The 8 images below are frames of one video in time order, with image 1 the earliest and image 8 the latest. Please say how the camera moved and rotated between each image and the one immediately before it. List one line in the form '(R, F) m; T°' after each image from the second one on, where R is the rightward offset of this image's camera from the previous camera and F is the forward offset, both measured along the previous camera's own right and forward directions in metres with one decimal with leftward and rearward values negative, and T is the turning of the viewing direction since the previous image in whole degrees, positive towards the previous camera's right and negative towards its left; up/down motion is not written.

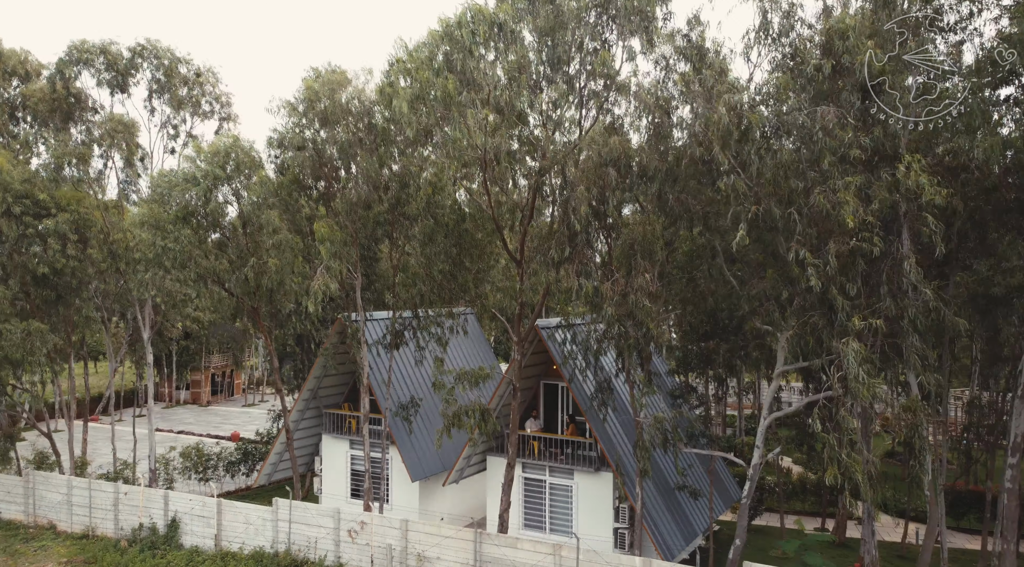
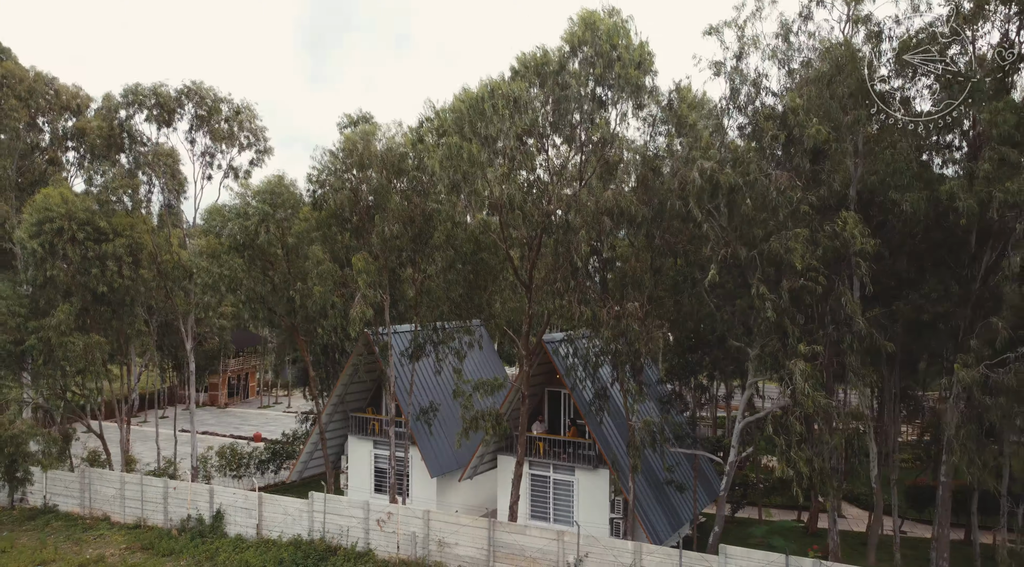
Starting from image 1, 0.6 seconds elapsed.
(-0.2, -2.2) m; 0°
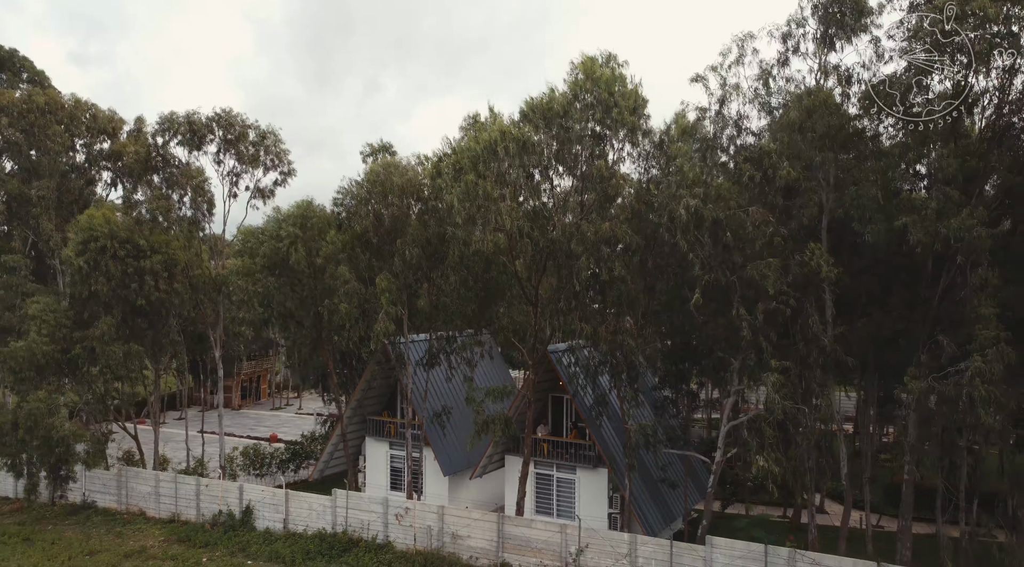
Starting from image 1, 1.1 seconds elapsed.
(-0.1, -1.6) m; 0°
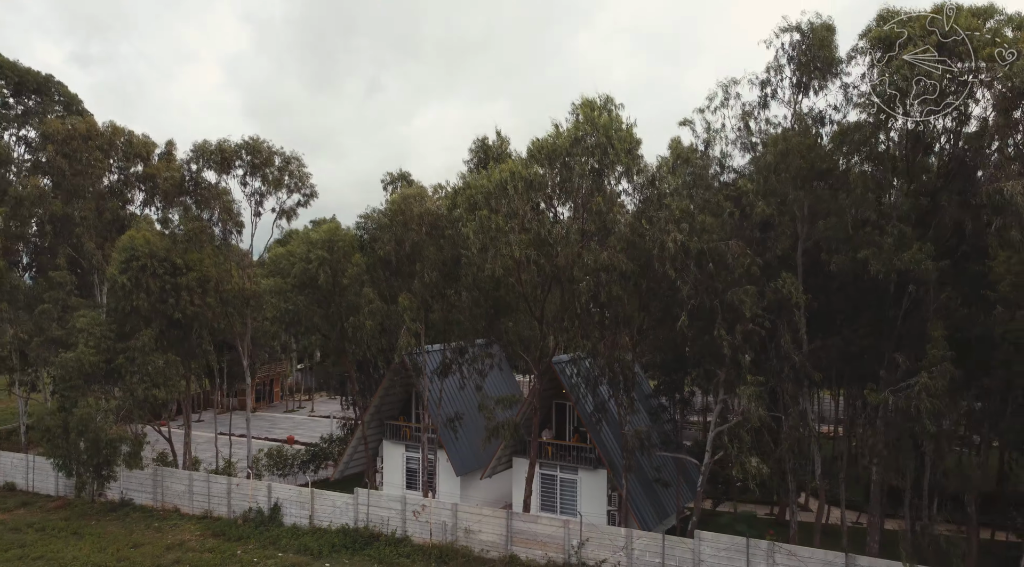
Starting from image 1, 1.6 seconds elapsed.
(-0.1, -1.8) m; 0°
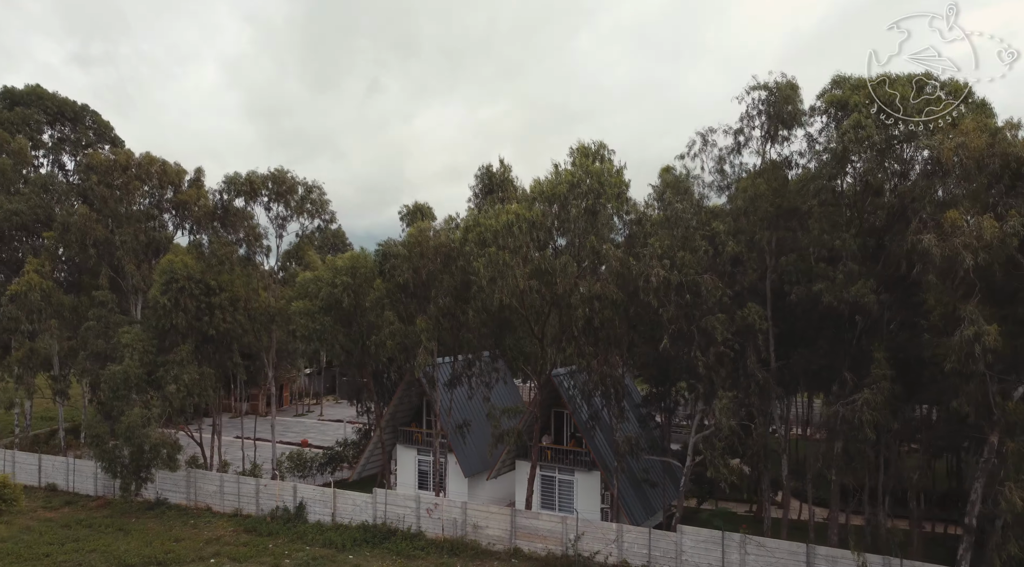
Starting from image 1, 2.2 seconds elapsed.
(-0.2, -2.4) m; 0°
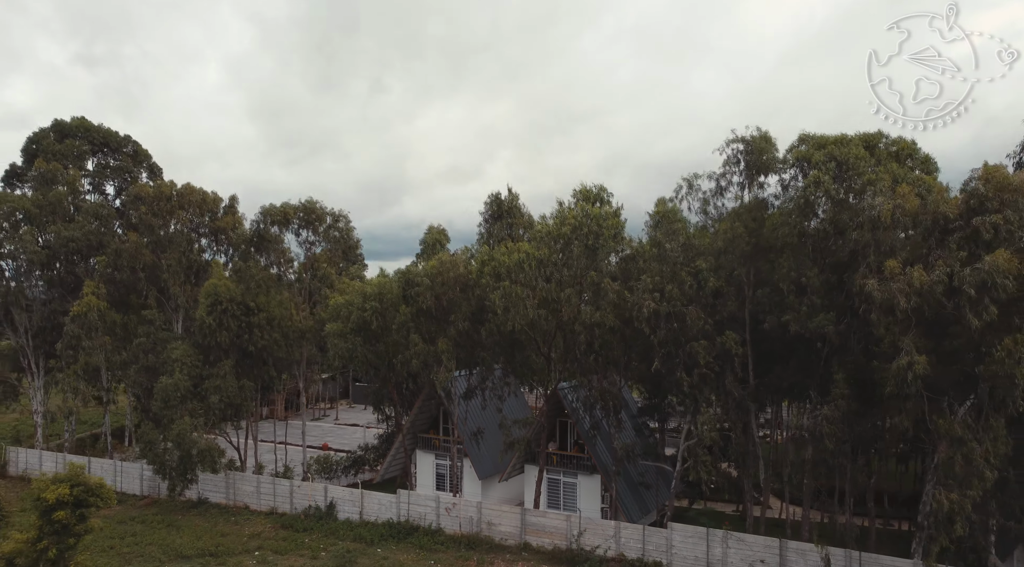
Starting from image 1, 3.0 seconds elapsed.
(-0.2, -2.8) m; 0°
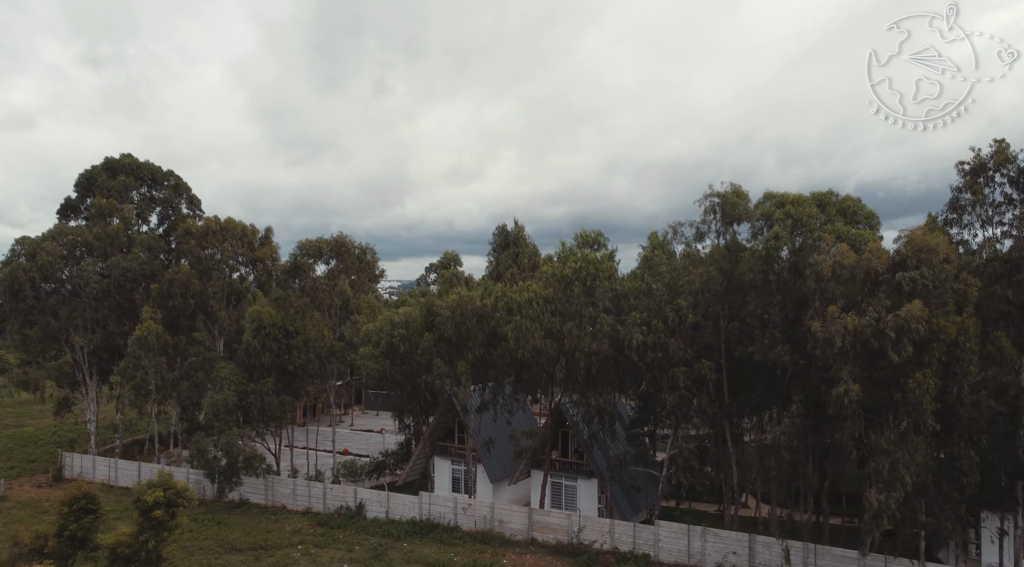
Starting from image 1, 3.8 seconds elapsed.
(-0.3, -3.8) m; 0°
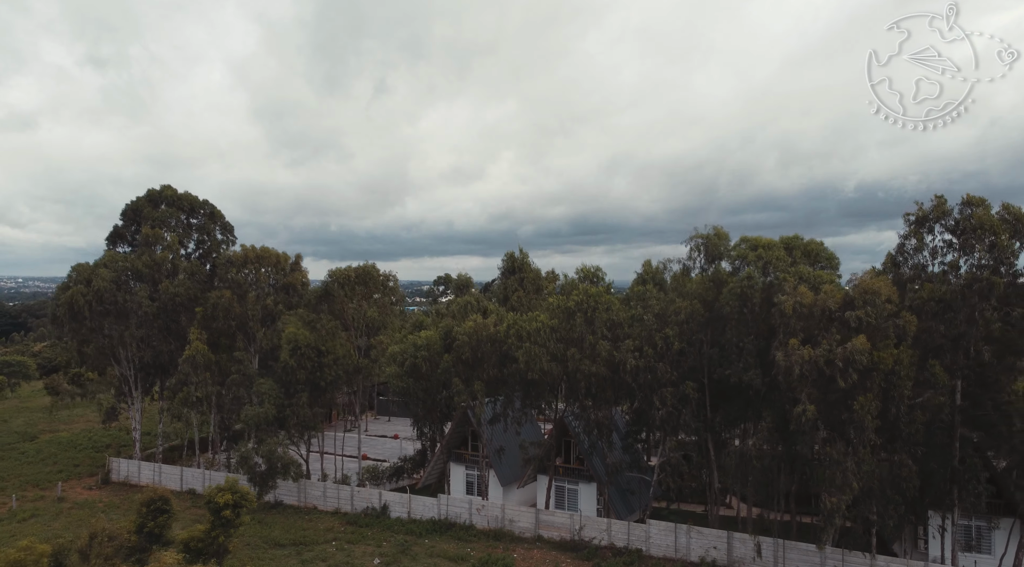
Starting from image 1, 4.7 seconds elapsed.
(-0.4, -3.9) m; 0°
